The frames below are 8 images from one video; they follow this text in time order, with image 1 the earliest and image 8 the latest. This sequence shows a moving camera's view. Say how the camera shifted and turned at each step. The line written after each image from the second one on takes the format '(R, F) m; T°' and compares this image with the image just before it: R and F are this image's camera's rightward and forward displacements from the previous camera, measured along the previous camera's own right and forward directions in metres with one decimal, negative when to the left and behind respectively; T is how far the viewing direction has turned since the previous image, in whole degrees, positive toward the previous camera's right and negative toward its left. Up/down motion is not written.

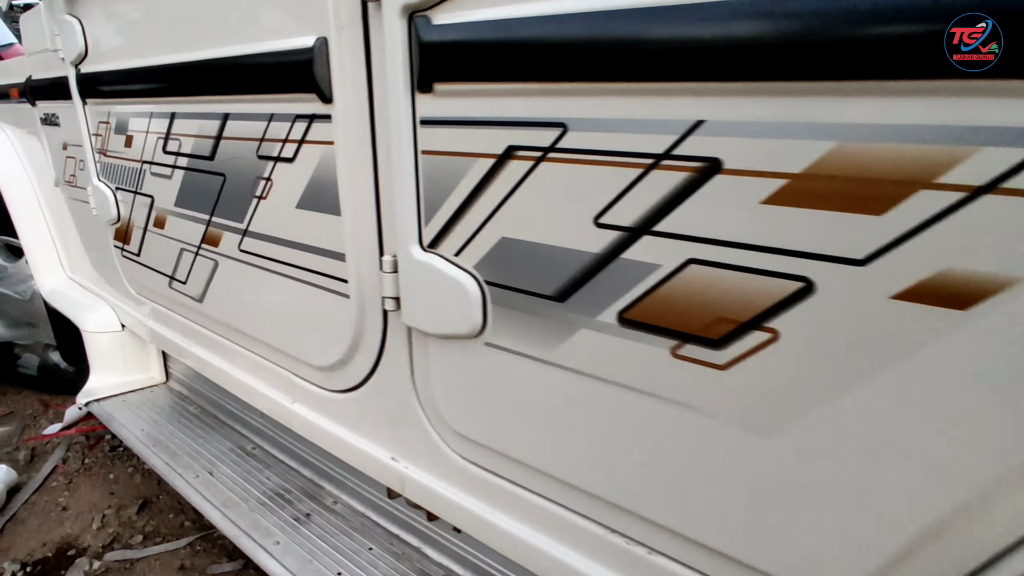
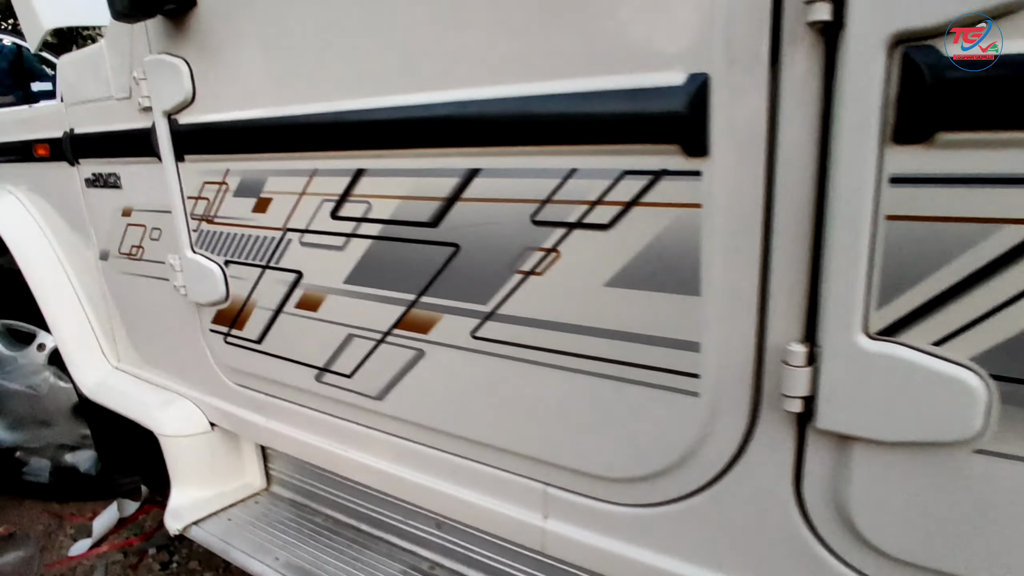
(-0.8, +0.3) m; +7°
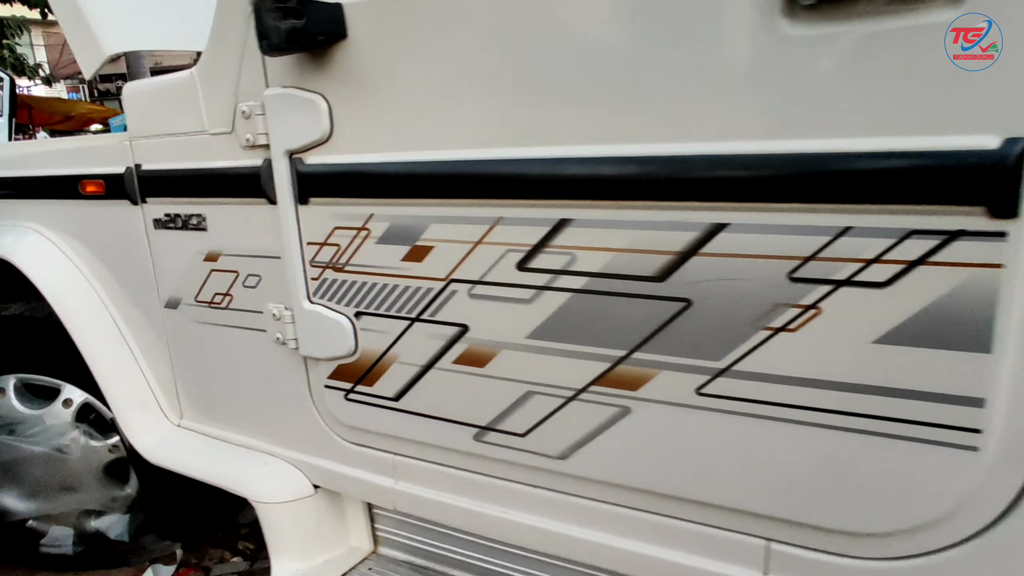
(-0.6, +0.1) m; +7°
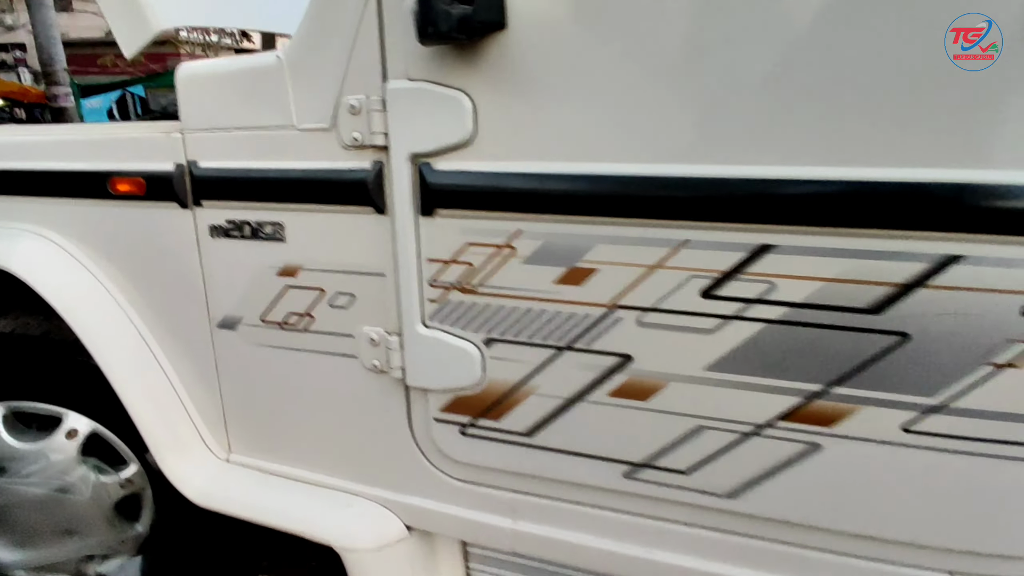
(-0.5, +0.2) m; +8°
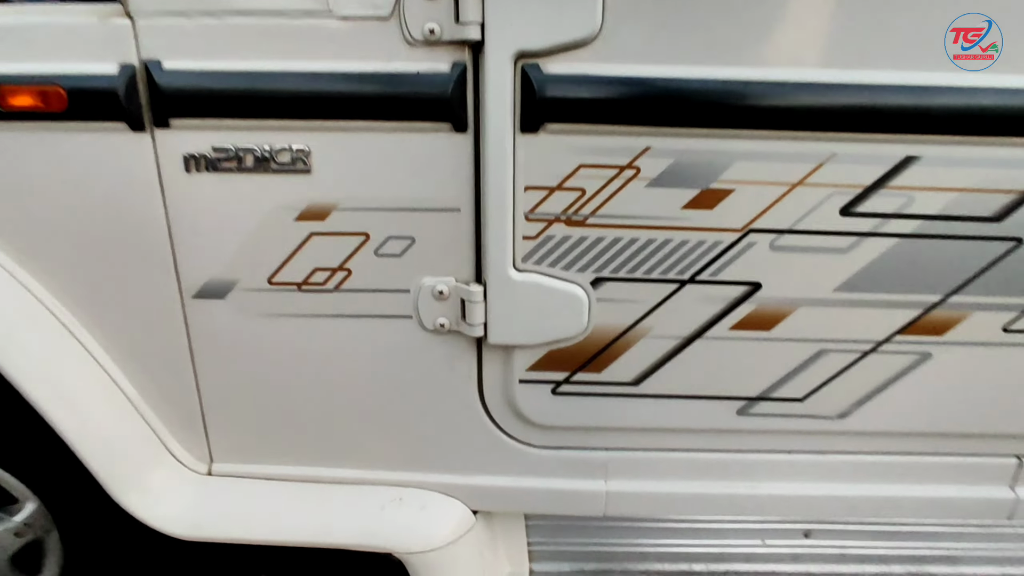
(-0.6, +0.3) m; +18°
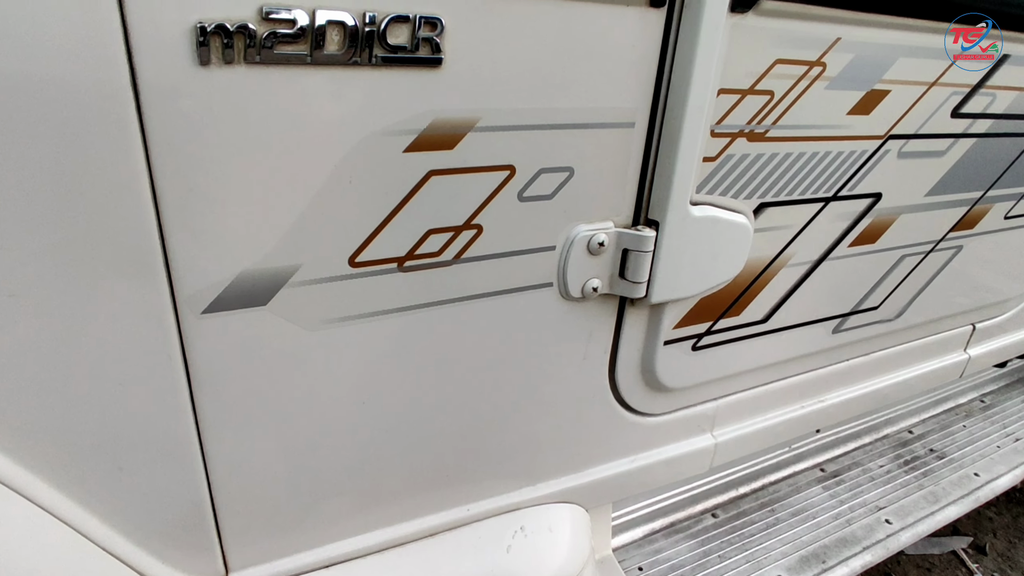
(-0.7, +0.5) m; +27°
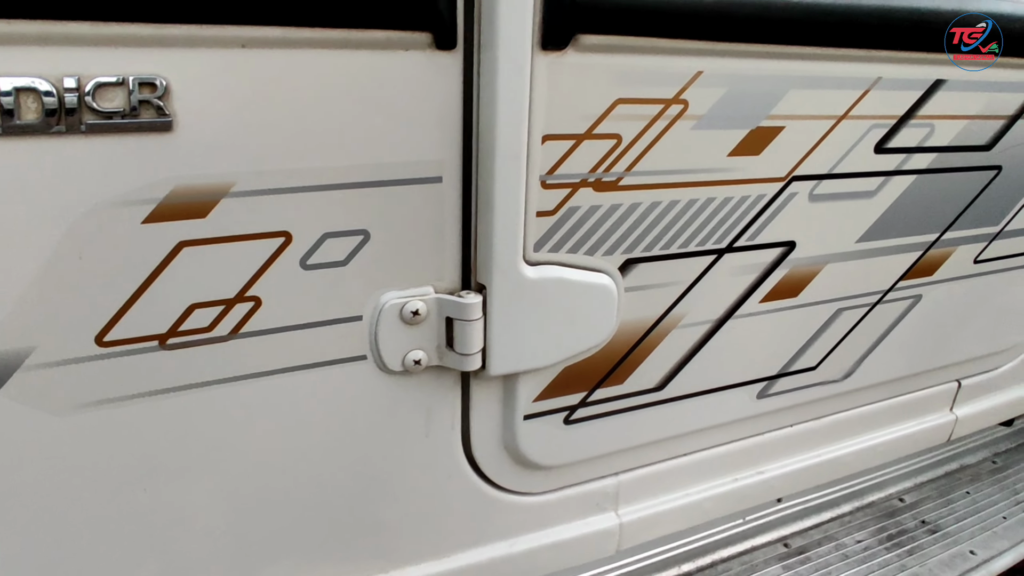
(+0.3, +0.1) m; -5°
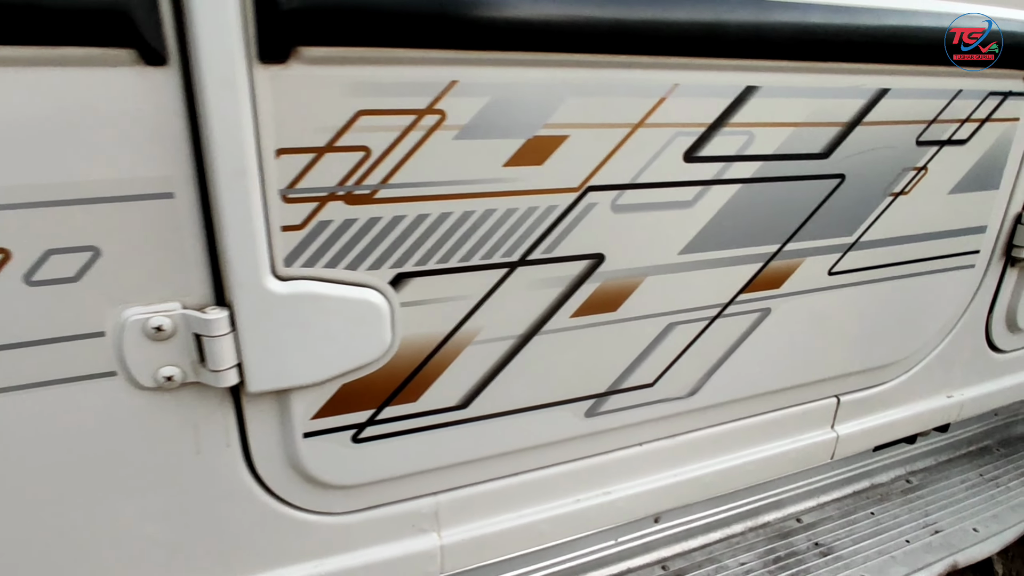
(+0.3, 0.0) m; -2°
